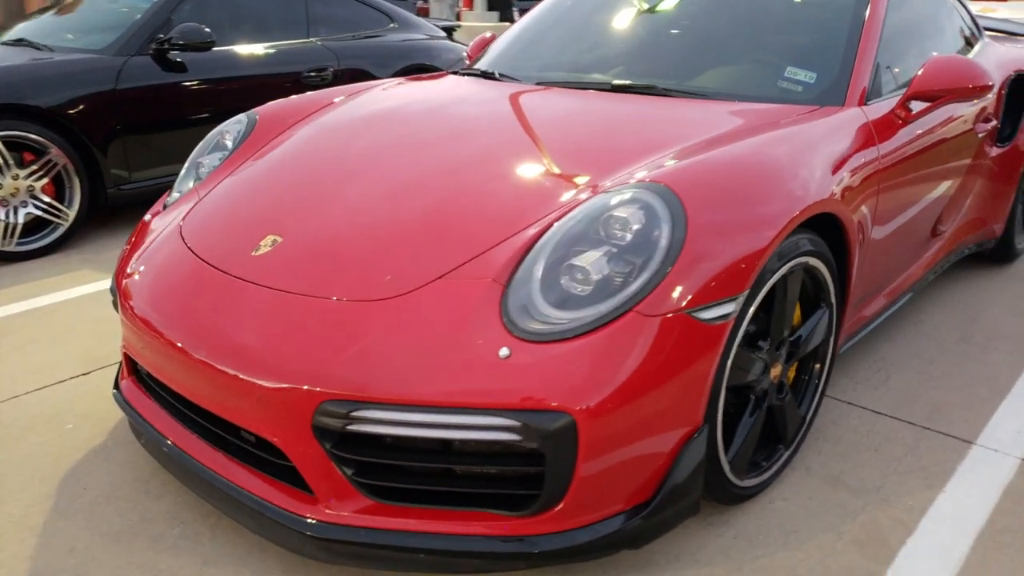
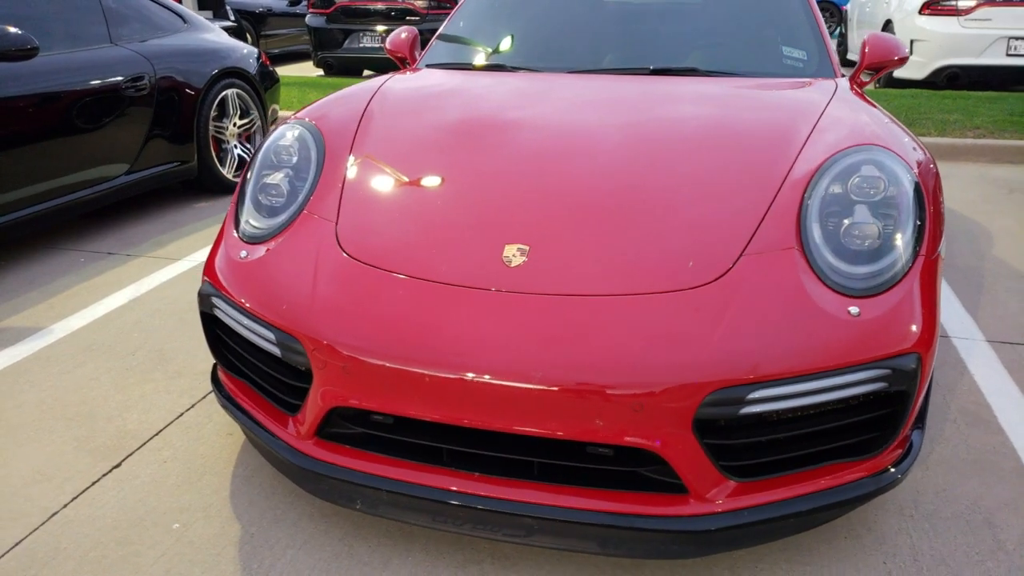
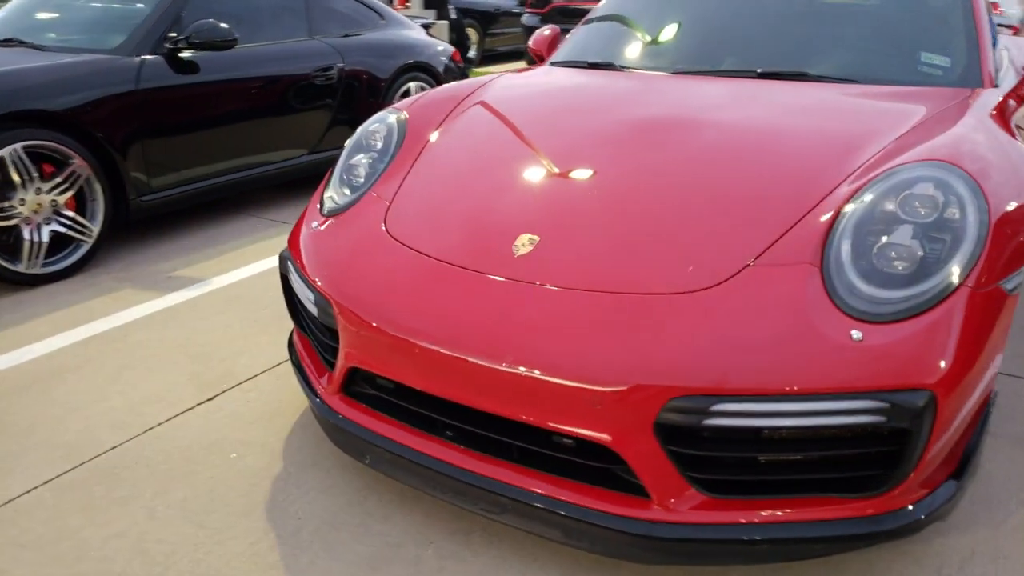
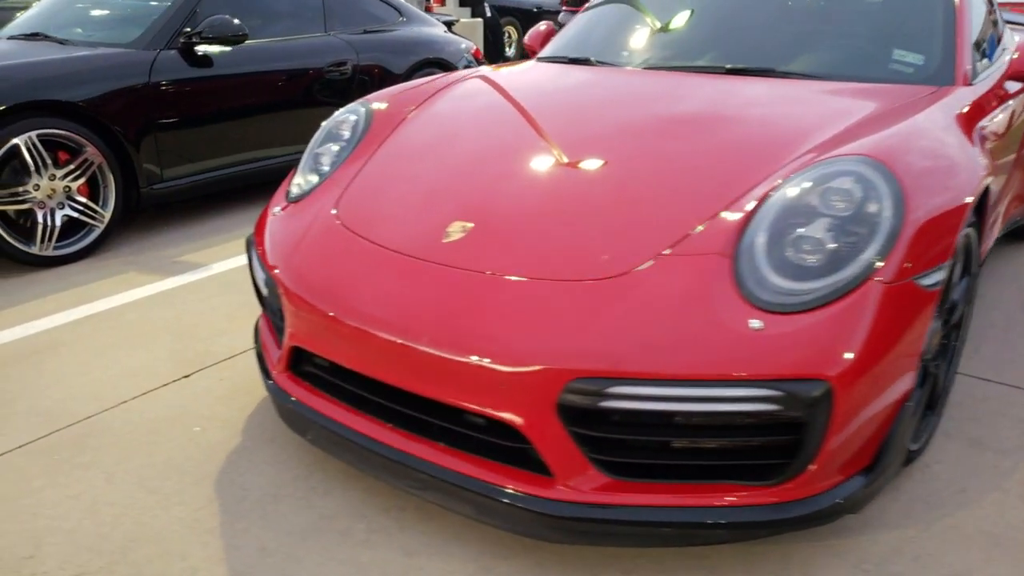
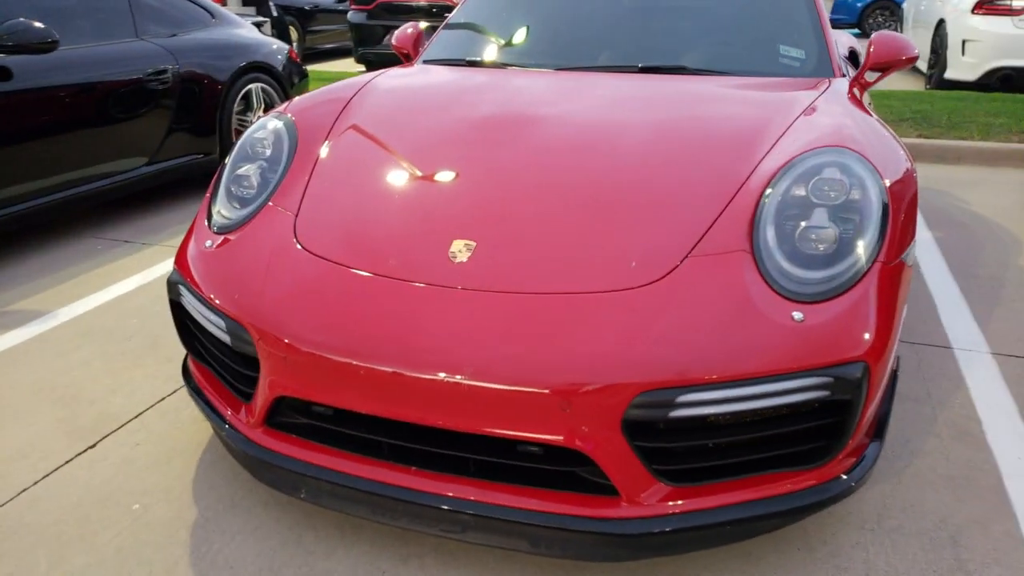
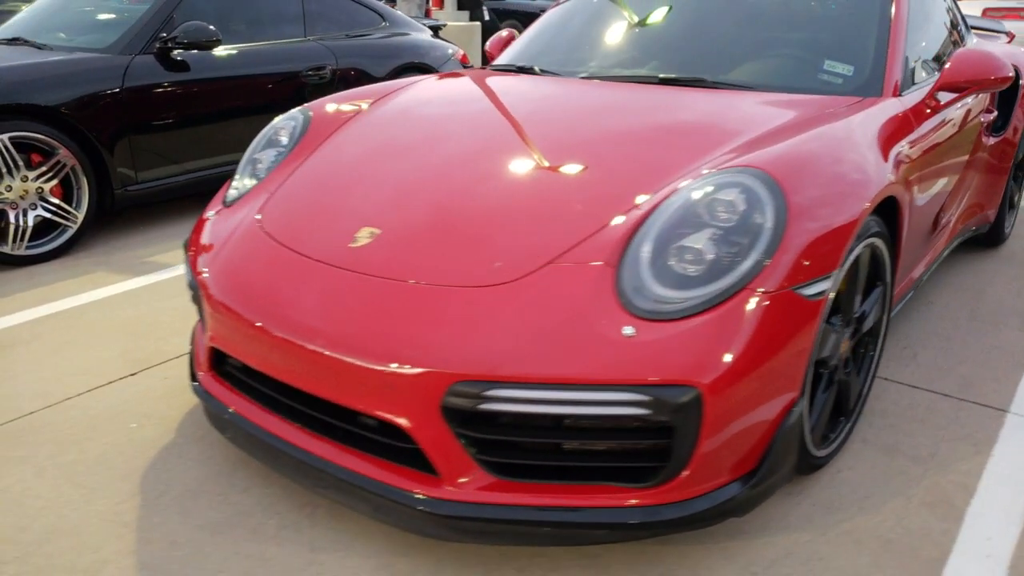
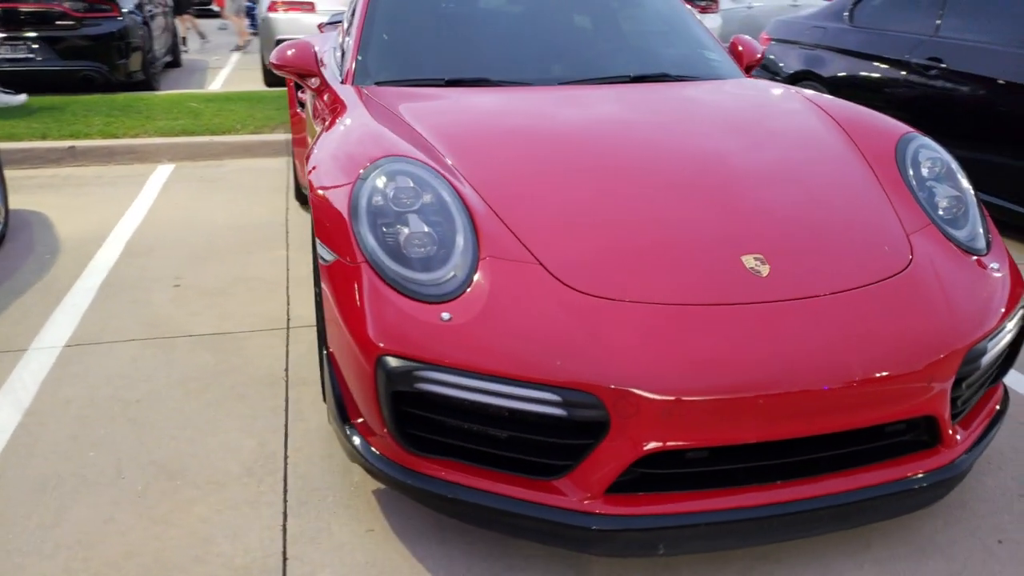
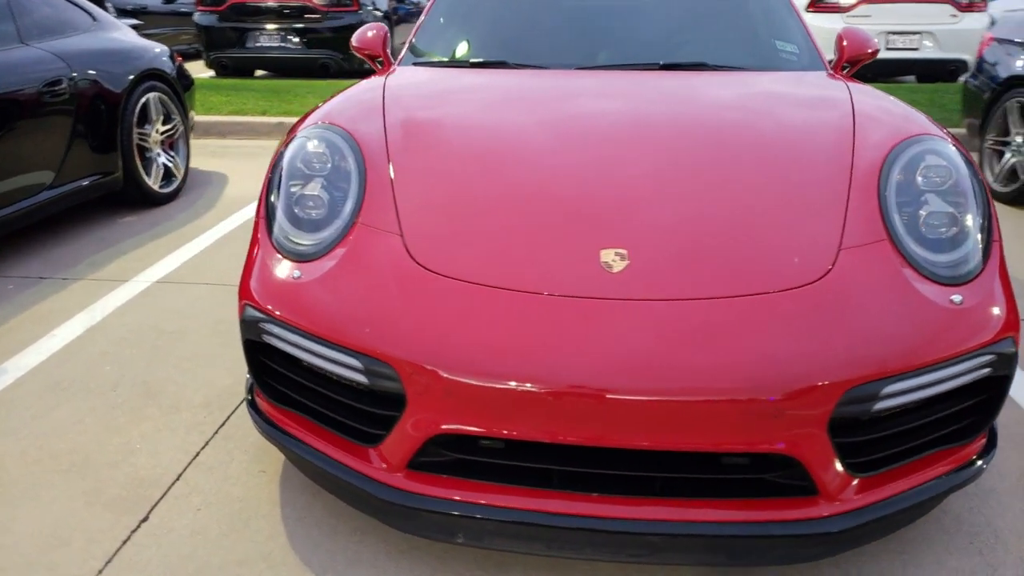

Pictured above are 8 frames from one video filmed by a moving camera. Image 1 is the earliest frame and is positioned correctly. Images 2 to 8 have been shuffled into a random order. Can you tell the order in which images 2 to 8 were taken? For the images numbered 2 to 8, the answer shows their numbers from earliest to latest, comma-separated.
6, 4, 3, 5, 2, 8, 7
